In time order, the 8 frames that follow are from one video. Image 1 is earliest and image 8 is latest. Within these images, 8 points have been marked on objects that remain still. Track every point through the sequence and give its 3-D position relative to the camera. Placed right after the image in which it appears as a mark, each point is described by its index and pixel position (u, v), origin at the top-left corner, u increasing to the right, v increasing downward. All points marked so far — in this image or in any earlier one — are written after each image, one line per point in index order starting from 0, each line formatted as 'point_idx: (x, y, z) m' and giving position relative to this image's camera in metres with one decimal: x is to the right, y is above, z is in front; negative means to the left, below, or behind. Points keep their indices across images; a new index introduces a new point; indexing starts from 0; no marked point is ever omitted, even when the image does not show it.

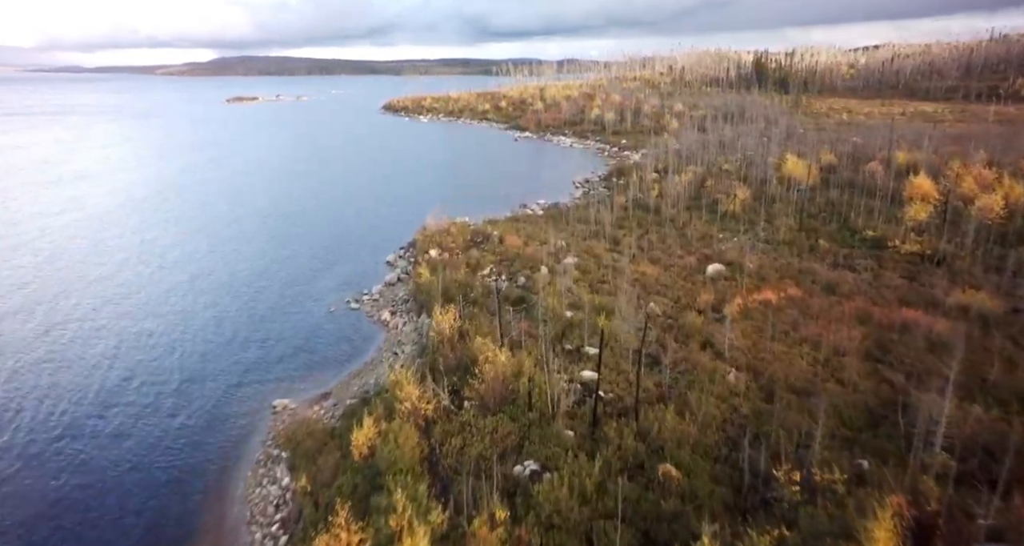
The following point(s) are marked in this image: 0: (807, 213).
0: (+9.6, +2.0, +19.1) m
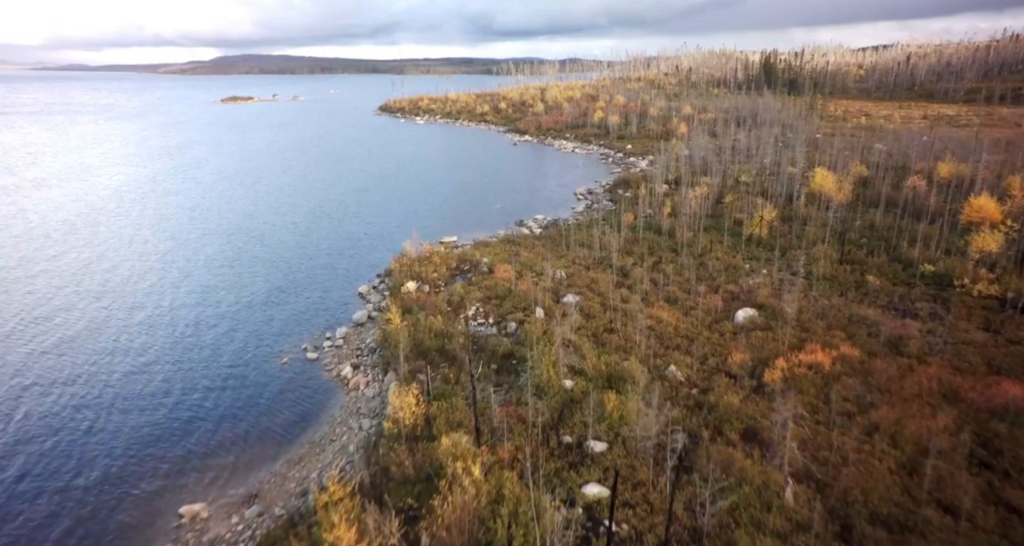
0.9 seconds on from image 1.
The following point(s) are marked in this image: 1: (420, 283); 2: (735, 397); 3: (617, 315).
0: (+9.4, +1.0, +16.4) m
1: (-2.5, -0.3, +16.1) m
2: (+3.7, -2.0, +9.5) m
3: (+2.4, -0.9, +13.2) m
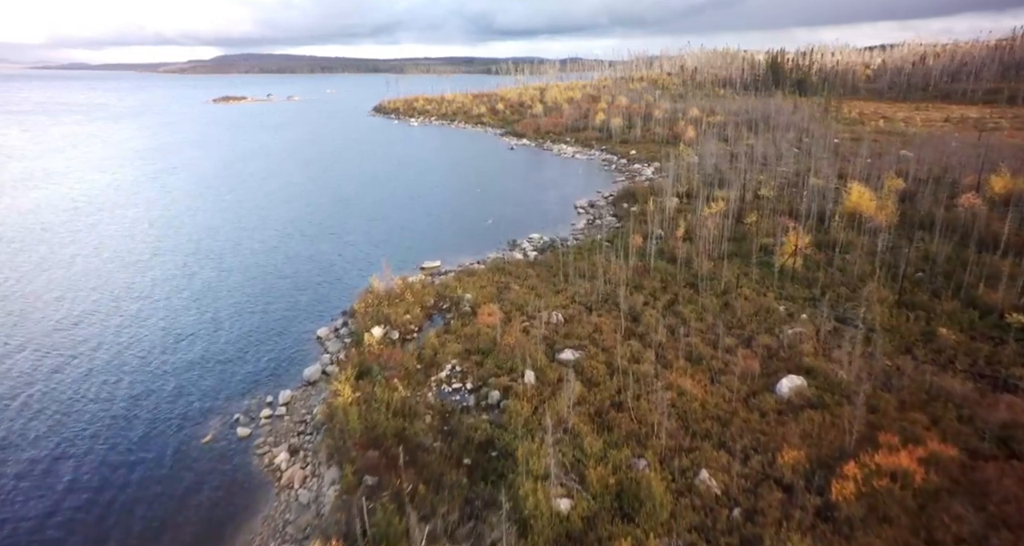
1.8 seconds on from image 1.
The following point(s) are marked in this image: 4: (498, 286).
0: (+9.1, 0.0, +13.6) m
1: (-2.9, -1.3, +13.3) m
2: (+3.3, -3.0, +6.8) m
3: (+2.1, -1.9, +10.4) m
4: (-0.4, -0.3, +15.8) m
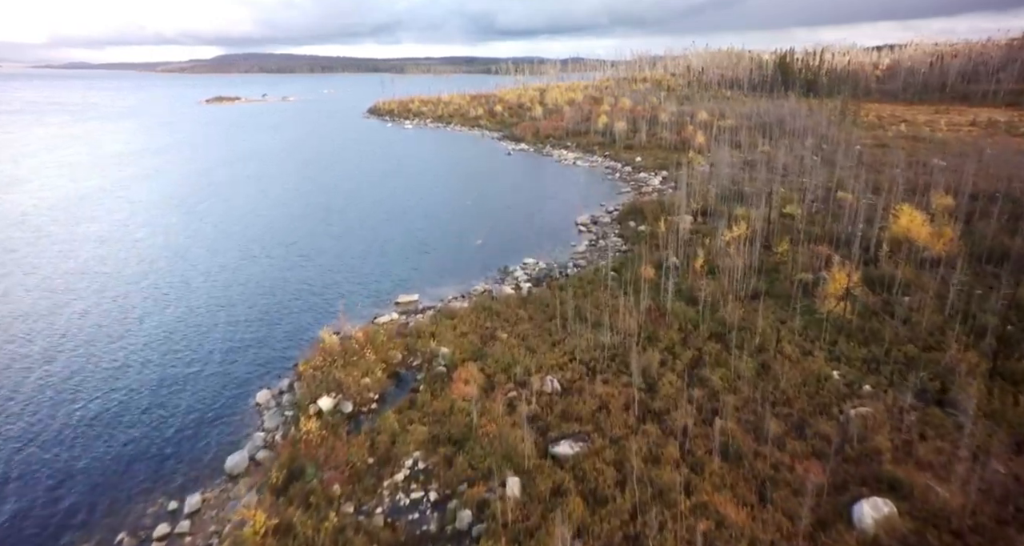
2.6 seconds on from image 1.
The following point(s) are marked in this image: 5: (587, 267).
0: (+8.8, -1.0, +10.8) m
1: (-3.2, -2.3, +10.5) m
2: (+3.0, -4.1, +4.0) m
3: (+1.7, -3.0, +7.6) m
4: (-0.7, -1.4, +13.1) m
5: (+2.3, +0.2, +18.0) m
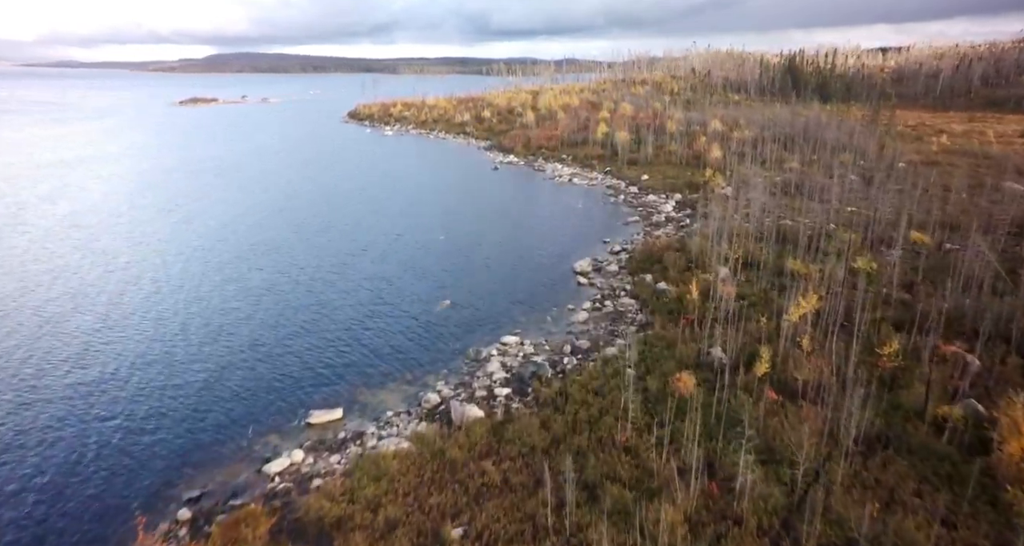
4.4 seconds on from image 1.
0: (+8.3, -3.0, +5.4) m
1: (-3.7, -4.3, +5.0) m
2: (+2.6, -6.0, -1.5) m
3: (+1.3, -4.9, +2.1) m
4: (-1.2, -3.3, +7.6) m
5: (+1.7, -1.8, +12.5) m
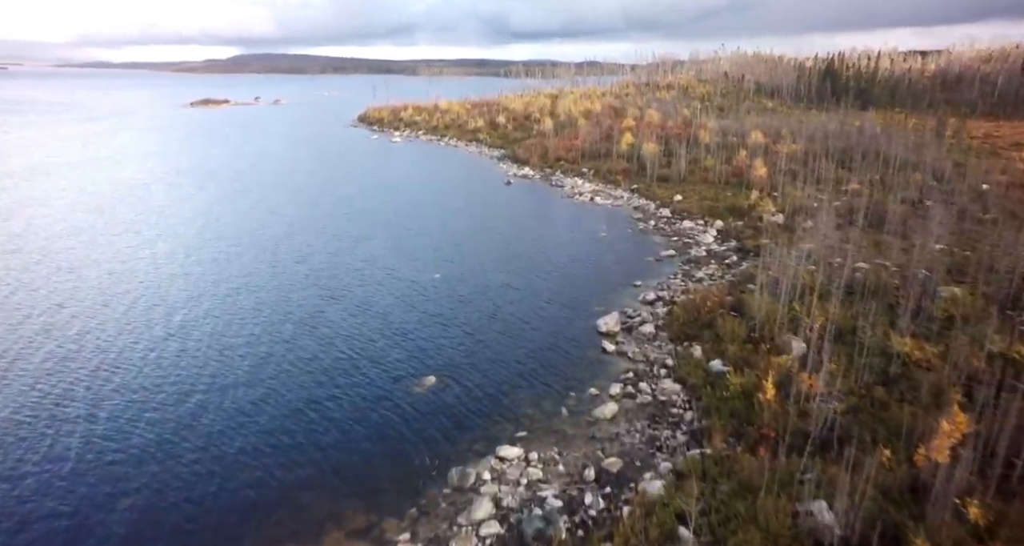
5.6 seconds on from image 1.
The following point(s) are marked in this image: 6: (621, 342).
0: (+8.0, -4.6, +1.2) m
1: (-4.0, -5.7, +1.1) m
2: (+2.1, -7.5, -5.5) m
3: (+0.9, -6.4, -1.9) m
4: (-1.4, -4.8, +3.6) m
5: (+1.7, -3.3, +8.5) m
6: (+2.6, -1.6, +14.3) m
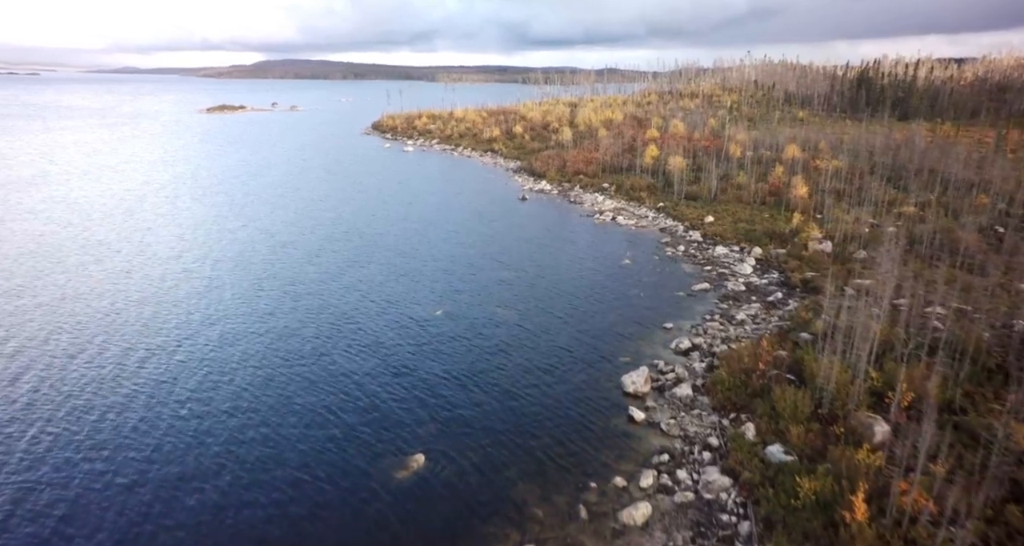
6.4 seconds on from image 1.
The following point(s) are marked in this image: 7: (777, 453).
0: (+7.7, -5.6, -1.5) m
1: (-4.2, -6.5, -1.2) m
2: (+1.6, -8.3, -8.0) m
3: (+0.5, -7.3, -4.3) m
4: (-1.6, -5.7, +1.3) m
5: (+1.7, -4.3, +6.0) m
6: (+2.8, -2.6, +11.9) m
7: (+4.2, -2.9, +9.4) m
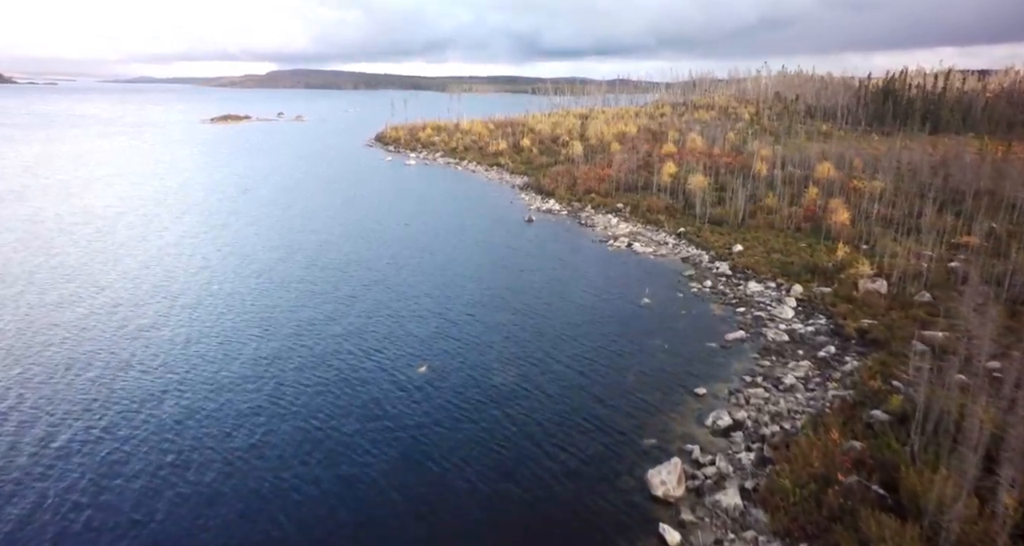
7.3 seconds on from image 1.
0: (+7.4, -6.6, -4.5) m
1: (-4.6, -7.4, -4.0) m
2: (+1.1, -9.1, -11.0) m
3: (+0.1, -8.1, -7.2) m
4: (-1.9, -6.6, -1.6) m
5: (+1.5, -5.3, +3.1) m
6: (+2.7, -3.8, +9.0) m
7: (+4.1, -4.0, +6.5) m
